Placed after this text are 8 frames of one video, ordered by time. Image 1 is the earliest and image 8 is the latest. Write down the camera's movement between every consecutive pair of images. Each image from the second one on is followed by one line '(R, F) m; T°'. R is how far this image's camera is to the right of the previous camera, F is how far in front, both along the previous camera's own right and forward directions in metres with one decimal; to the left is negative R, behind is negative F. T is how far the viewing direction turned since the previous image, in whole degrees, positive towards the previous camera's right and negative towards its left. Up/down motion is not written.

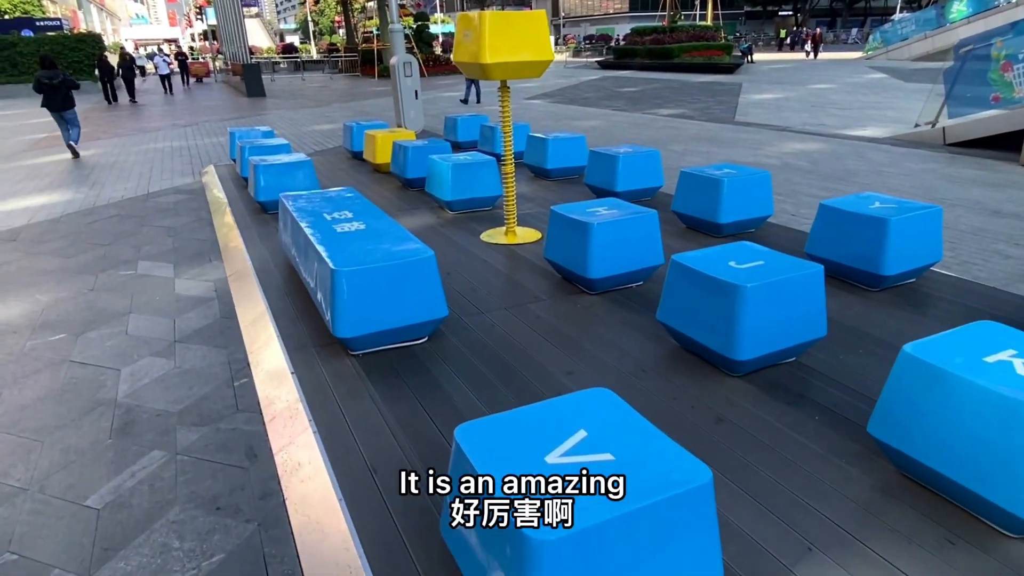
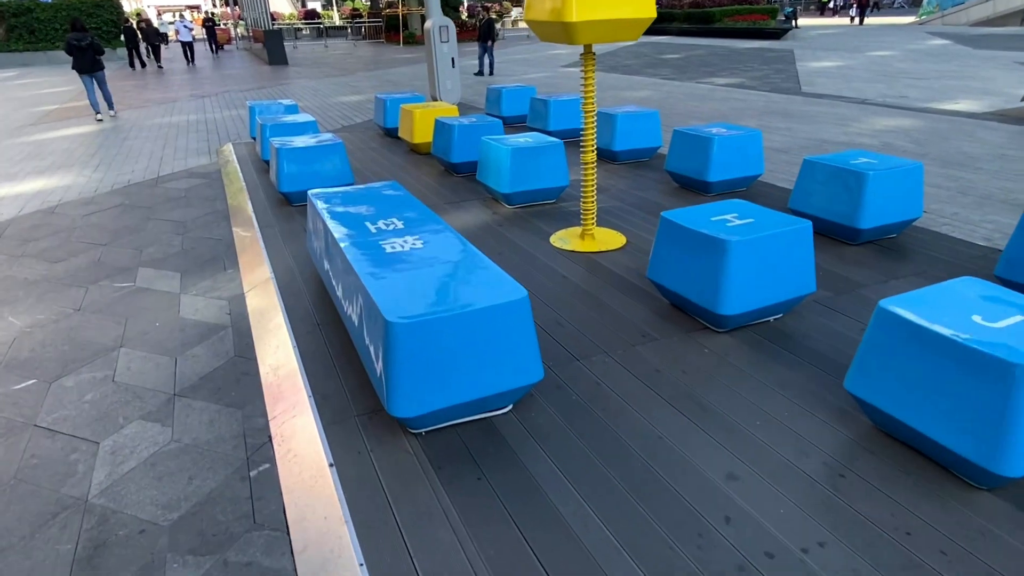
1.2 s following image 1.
(-0.4, +1.1) m; -2°
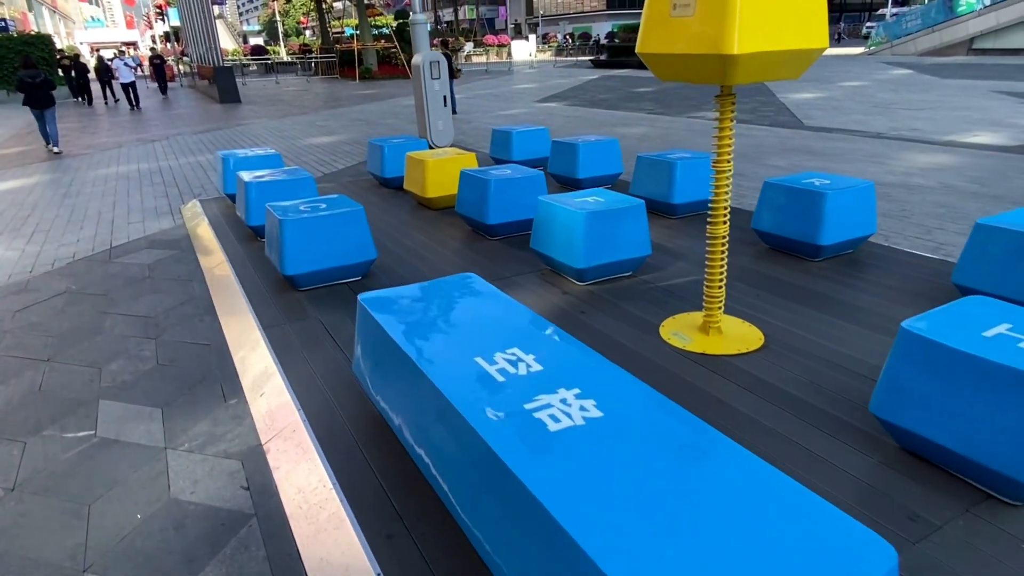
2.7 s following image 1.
(-0.8, +1.2) m; +4°
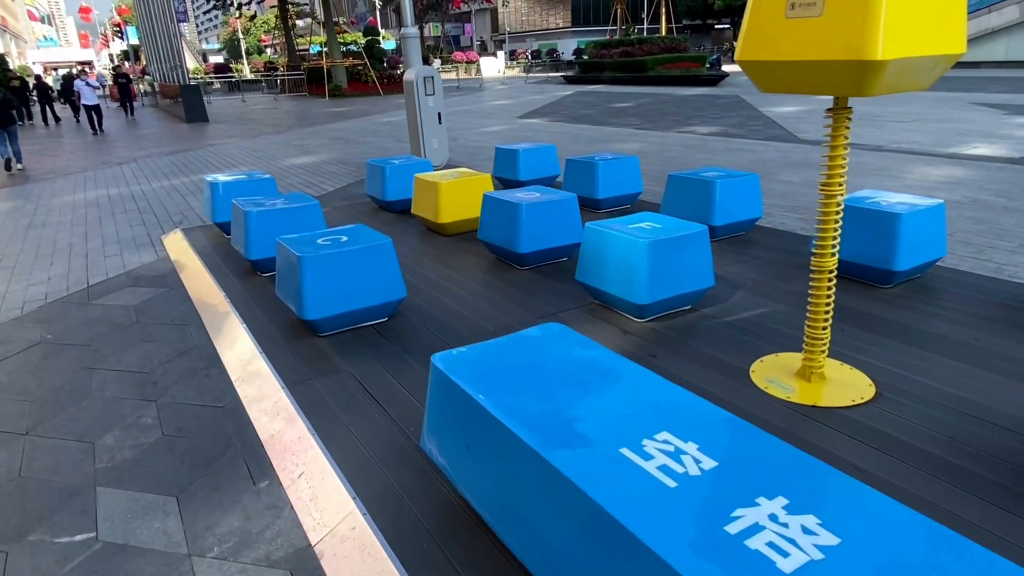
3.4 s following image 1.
(-0.5, +0.5) m; +3°
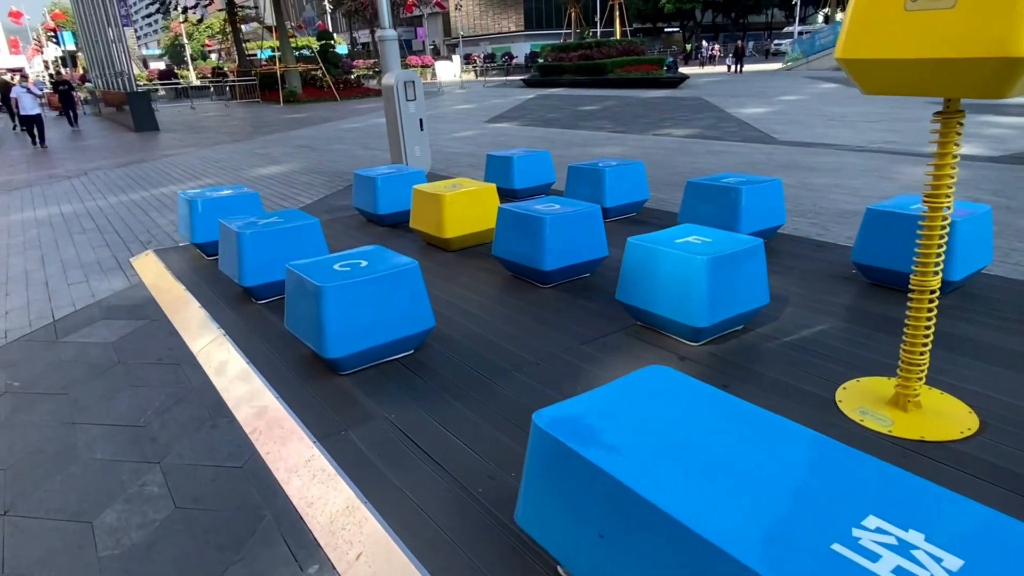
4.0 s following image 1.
(-0.5, +0.4) m; +4°
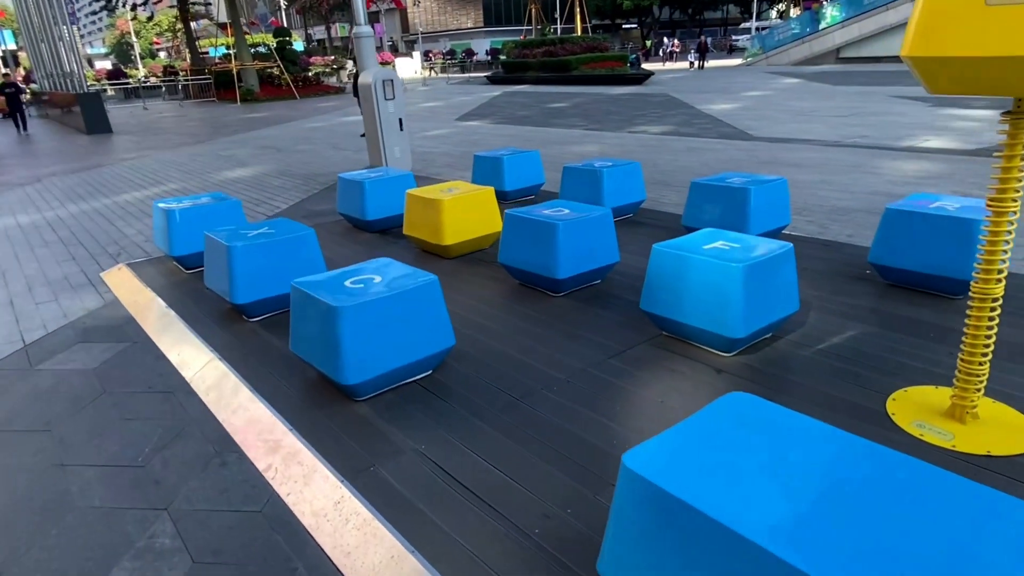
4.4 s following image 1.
(-0.3, +0.2) m; +3°
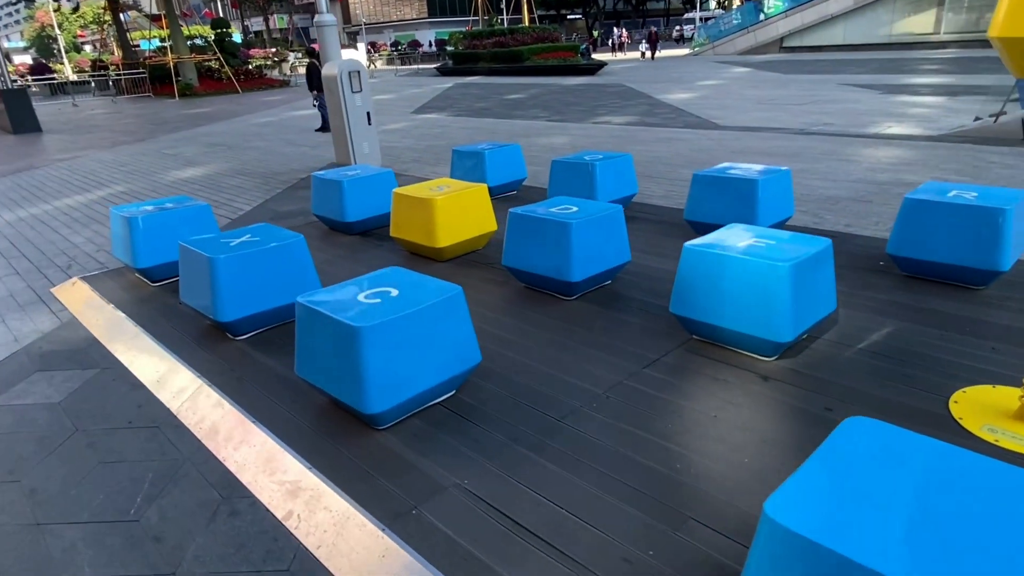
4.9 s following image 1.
(-0.4, +0.3) m; +4°
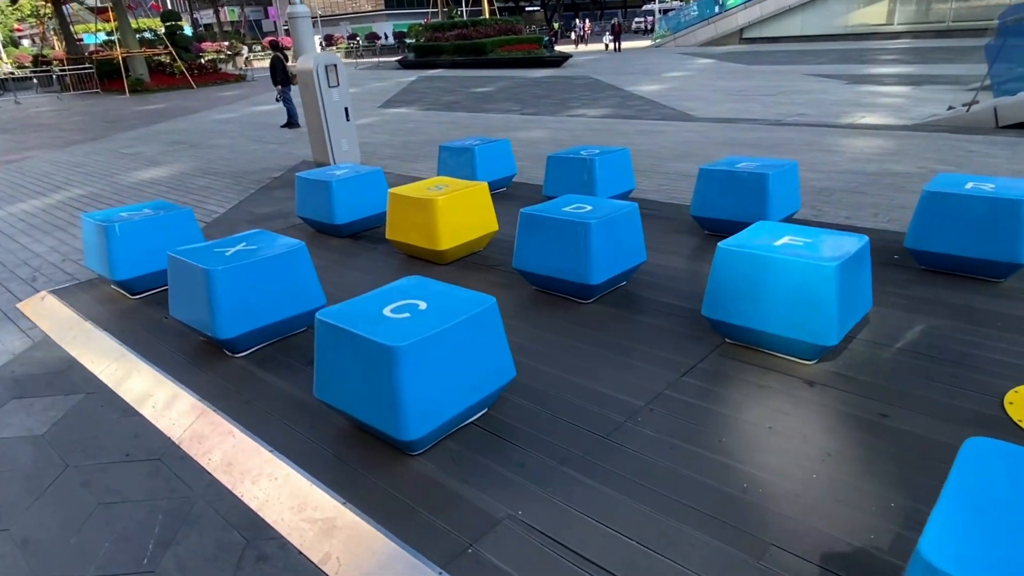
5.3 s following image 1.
(-0.3, +0.2) m; +3°
